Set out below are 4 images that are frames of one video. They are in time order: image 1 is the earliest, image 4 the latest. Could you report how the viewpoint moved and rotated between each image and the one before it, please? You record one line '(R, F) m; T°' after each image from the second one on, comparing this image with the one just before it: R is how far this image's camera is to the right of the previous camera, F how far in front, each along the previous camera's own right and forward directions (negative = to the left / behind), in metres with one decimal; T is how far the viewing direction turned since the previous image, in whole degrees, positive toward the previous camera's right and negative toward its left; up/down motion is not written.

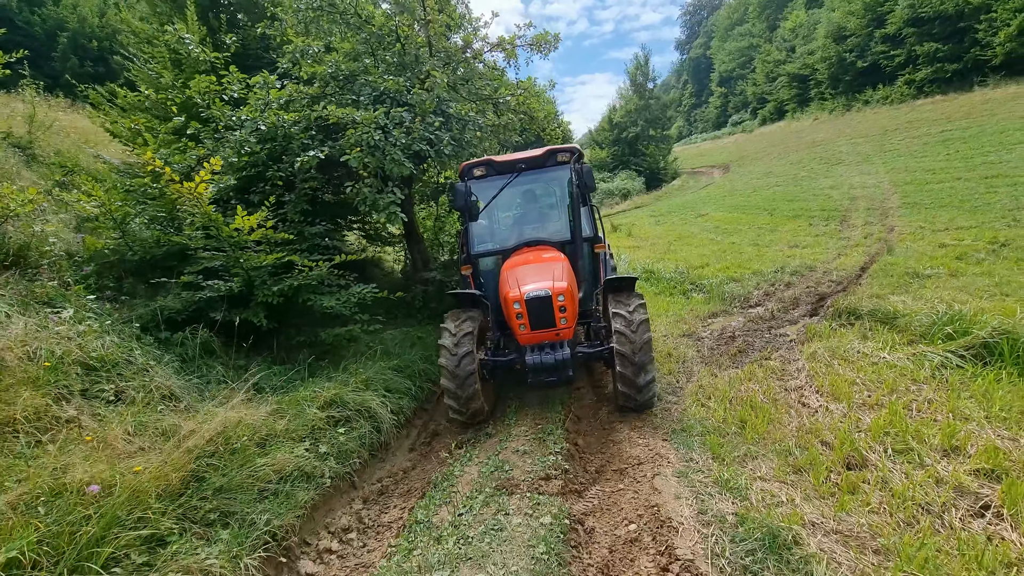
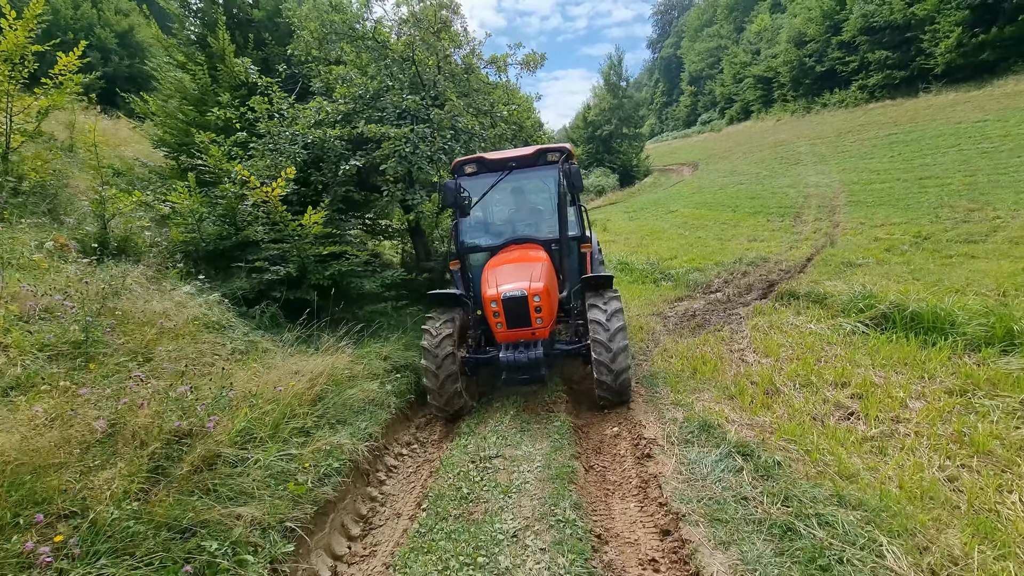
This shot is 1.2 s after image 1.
(-0.3, -1.1) m; +3°
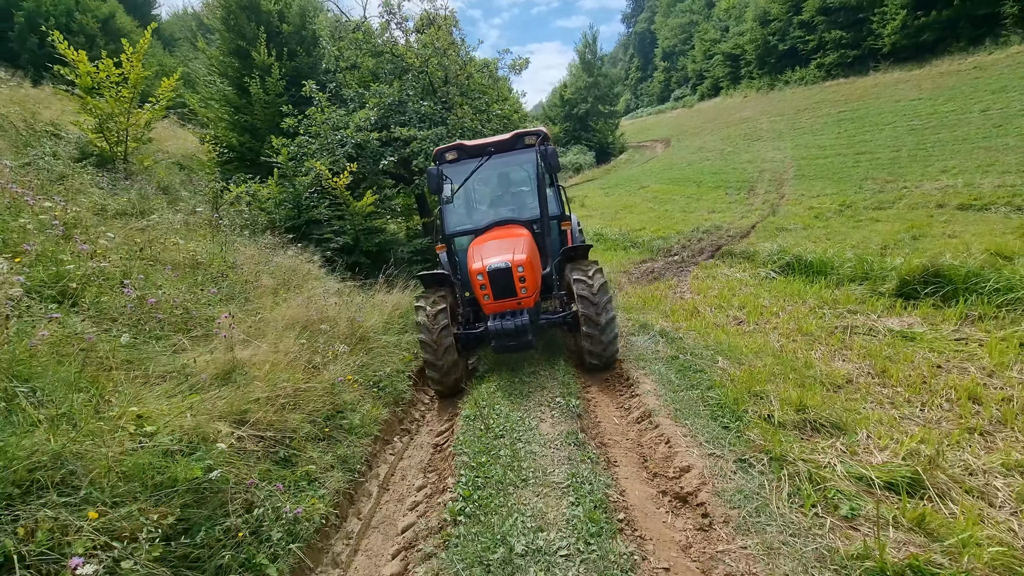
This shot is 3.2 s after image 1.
(-0.3, -2.0) m; +2°
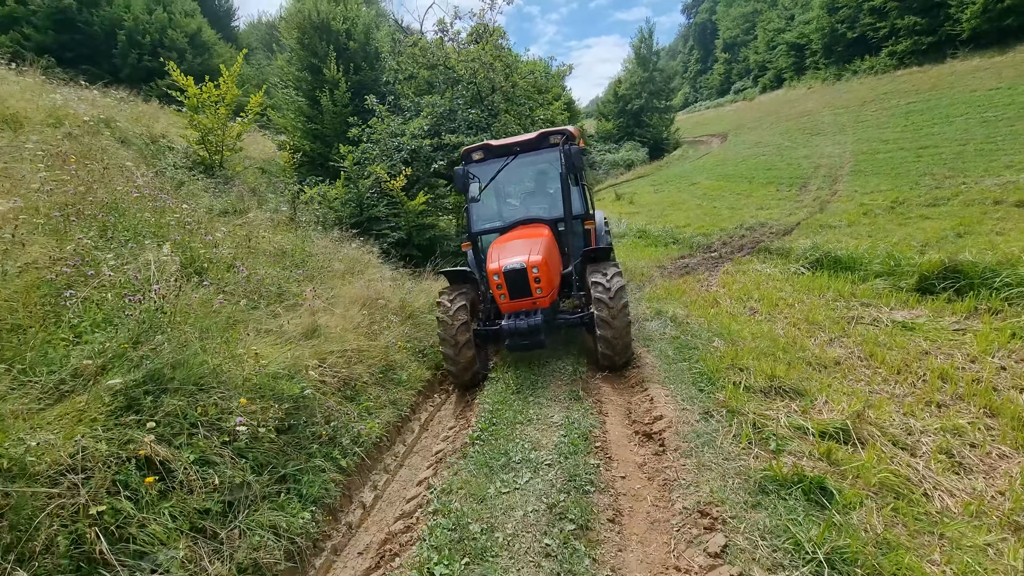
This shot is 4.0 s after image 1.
(+0.3, -0.8) m; -6°
